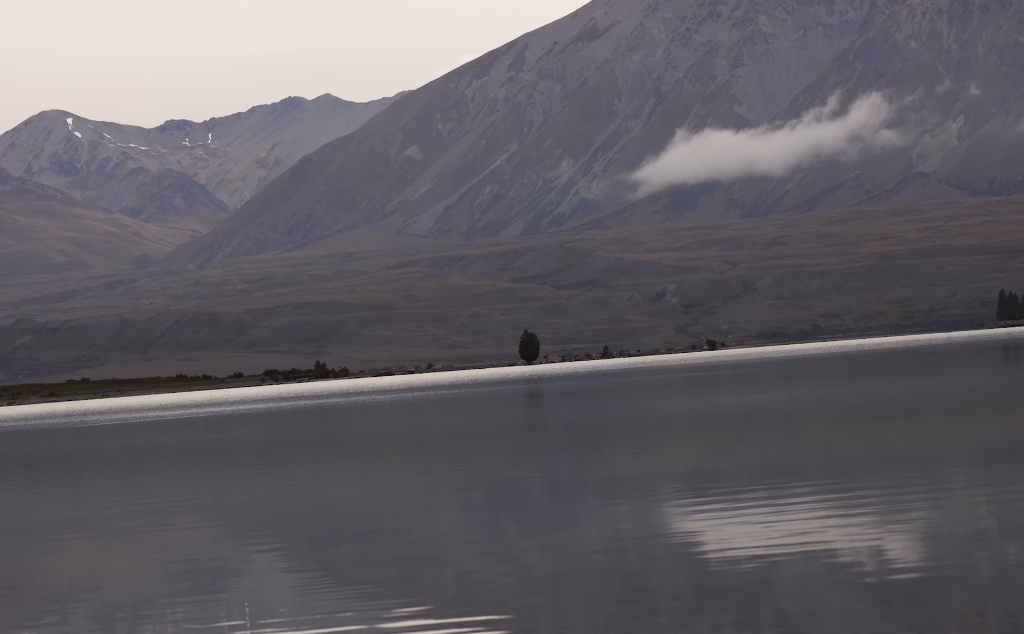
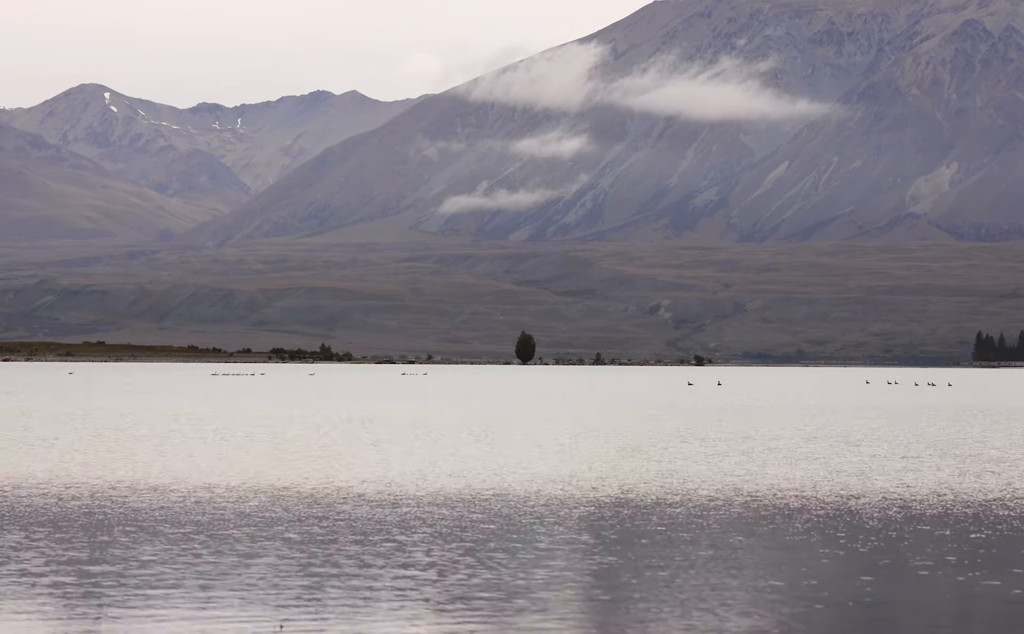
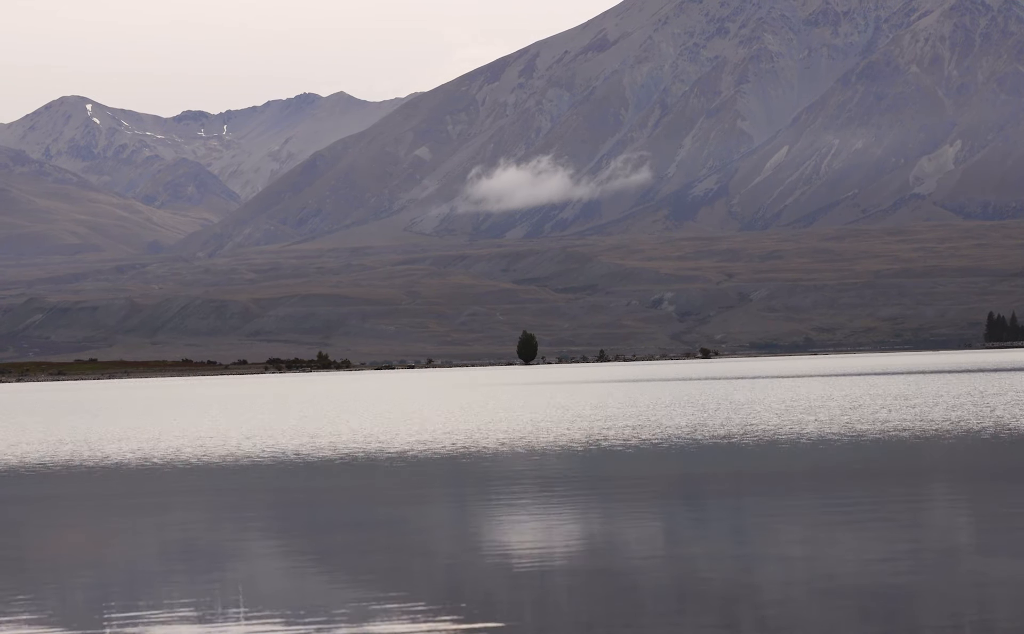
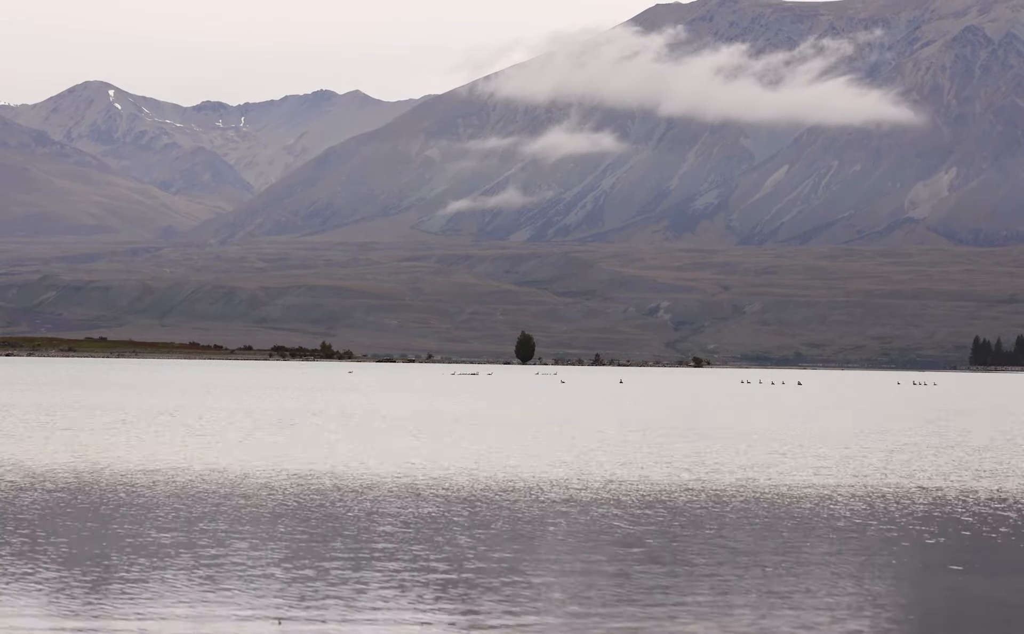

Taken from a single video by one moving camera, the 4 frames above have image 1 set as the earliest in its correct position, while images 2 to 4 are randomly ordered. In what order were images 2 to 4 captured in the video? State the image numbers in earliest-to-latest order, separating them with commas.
3, 2, 4
